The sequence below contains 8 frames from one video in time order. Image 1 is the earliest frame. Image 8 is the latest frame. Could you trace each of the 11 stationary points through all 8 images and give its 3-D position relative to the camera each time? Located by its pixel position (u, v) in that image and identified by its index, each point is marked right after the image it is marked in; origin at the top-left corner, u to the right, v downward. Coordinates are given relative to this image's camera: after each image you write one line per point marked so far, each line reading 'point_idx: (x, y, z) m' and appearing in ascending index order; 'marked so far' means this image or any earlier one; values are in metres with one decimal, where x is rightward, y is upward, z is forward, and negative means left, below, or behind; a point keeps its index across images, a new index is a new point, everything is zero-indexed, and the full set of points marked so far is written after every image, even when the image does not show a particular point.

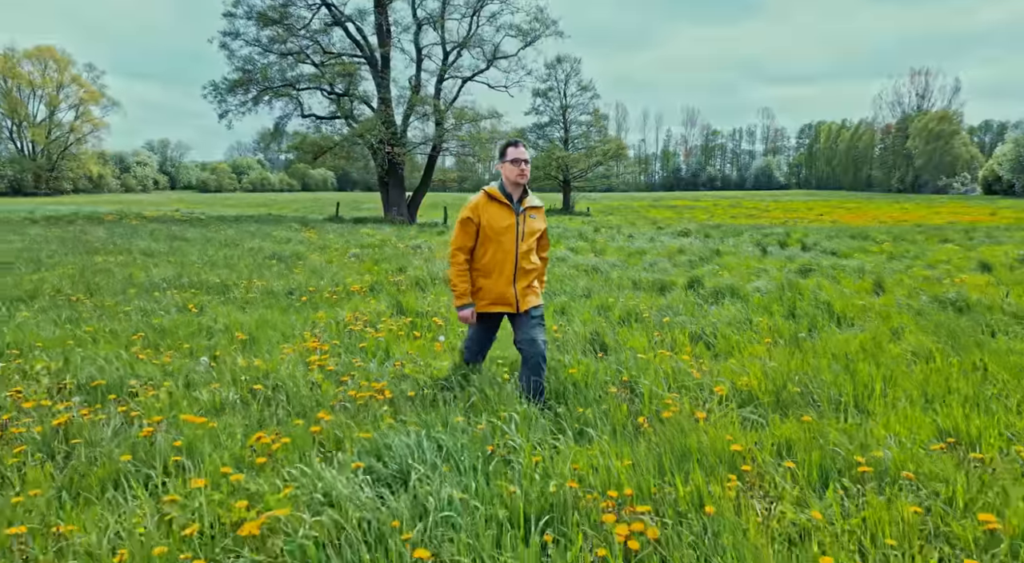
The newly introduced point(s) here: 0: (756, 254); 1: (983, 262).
0: (+5.4, +0.6, +14.7) m
1: (+9.1, +0.4, +12.9) m
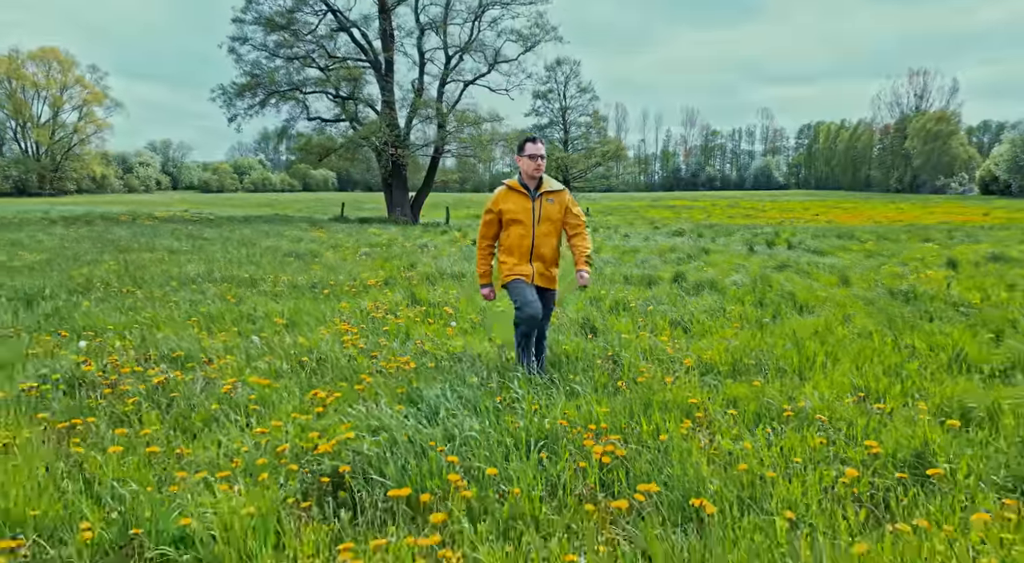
0: (+5.4, +0.7, +15.7) m
1: (+9.1, +0.4, +13.8) m
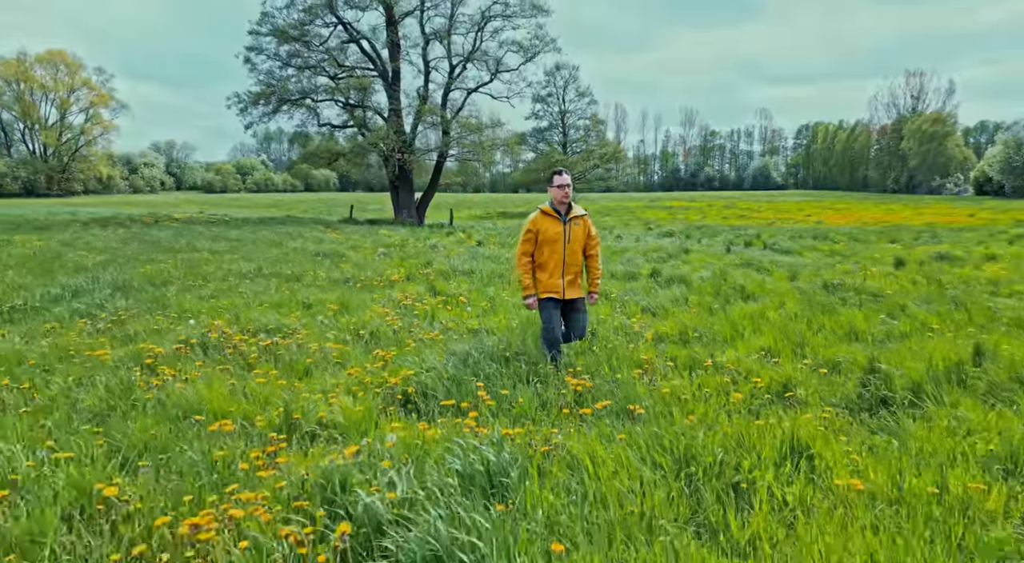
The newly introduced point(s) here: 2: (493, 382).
0: (+5.5, +0.7, +17.6) m
1: (+9.1, +0.5, +15.7) m
2: (-0.2, -0.8, +5.5) m
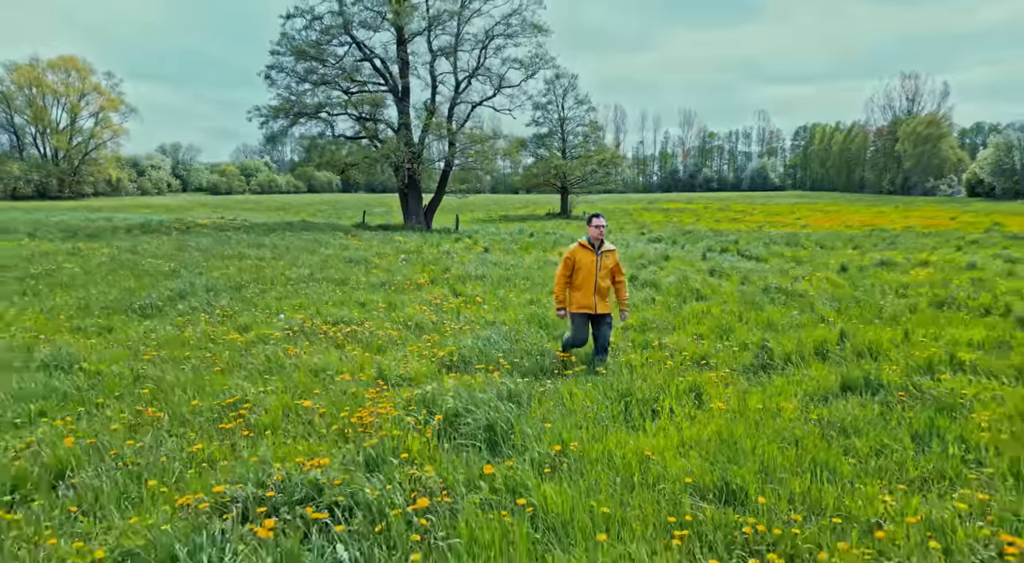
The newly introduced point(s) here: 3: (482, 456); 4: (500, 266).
0: (+5.6, +0.7, +20.3) m
1: (+9.3, +0.5, +18.5) m
2: (-0.1, -0.9, +8.3) m
3: (-0.2, -1.3, +5.2) m
4: (-0.3, +0.4, +18.6) m
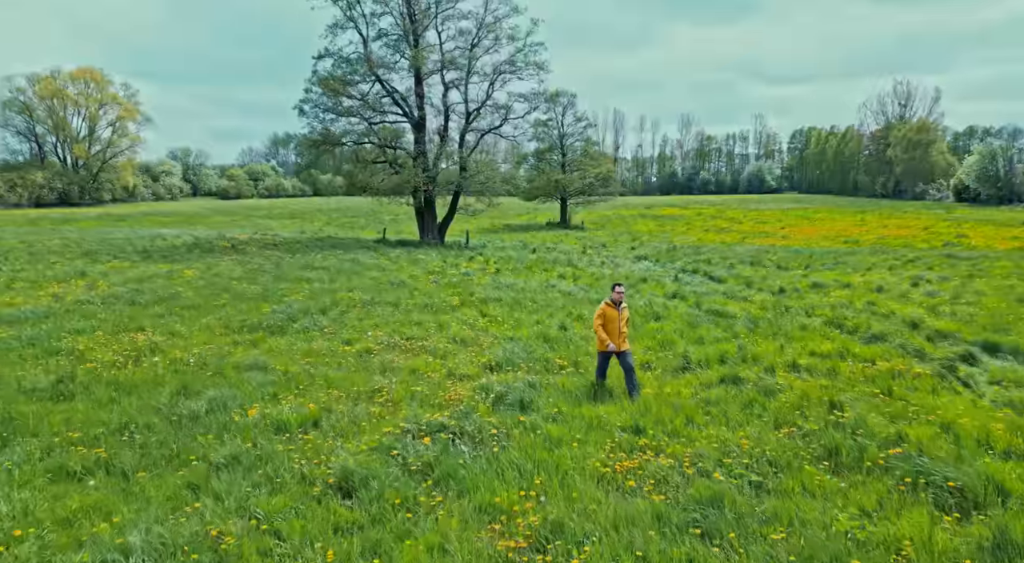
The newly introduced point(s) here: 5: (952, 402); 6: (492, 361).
0: (+5.9, 0.0, +25.3) m
1: (+9.6, -0.2, +23.5) m
2: (+0.2, -1.5, +13.2) m
3: (+0.1, -2.0, +10.2) m
4: (0.0, -0.2, +23.6) m
5: (+6.8, -1.8, +10.4) m
6: (-0.4, -1.6, +13.1) m
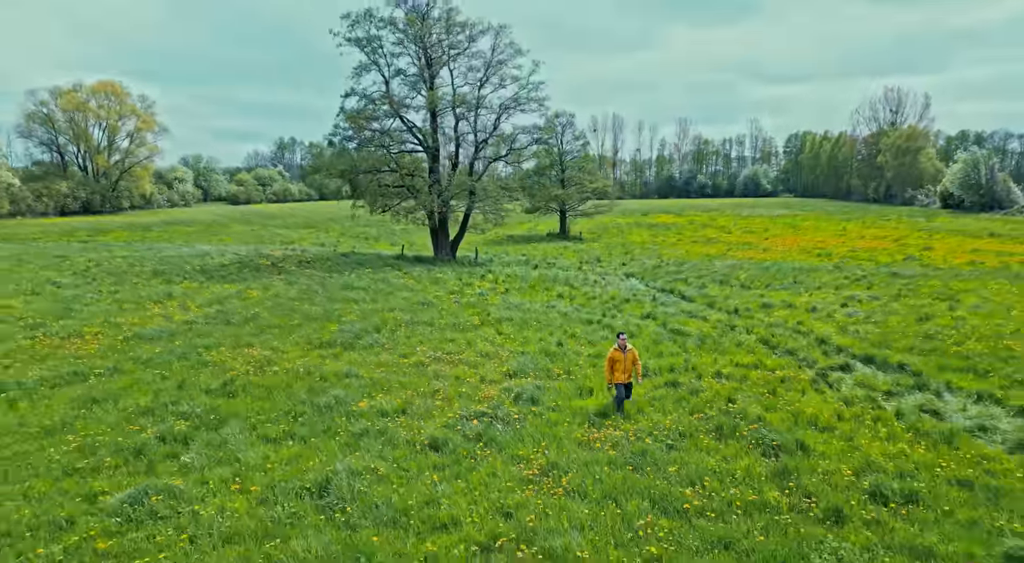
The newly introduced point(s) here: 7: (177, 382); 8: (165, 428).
0: (+6.2, -0.9, +31.0) m
1: (+9.9, -1.1, +29.1) m
2: (+0.6, -2.5, +18.9) m
3: (+0.4, -2.9, +15.8) m
4: (+0.3, -1.1, +29.3) m
5: (+7.1, -2.8, +16.0) m
6: (0.0, -2.5, +18.8) m
7: (-8.6, -2.6, +17.3) m
8: (-7.2, -3.0, +14.0) m
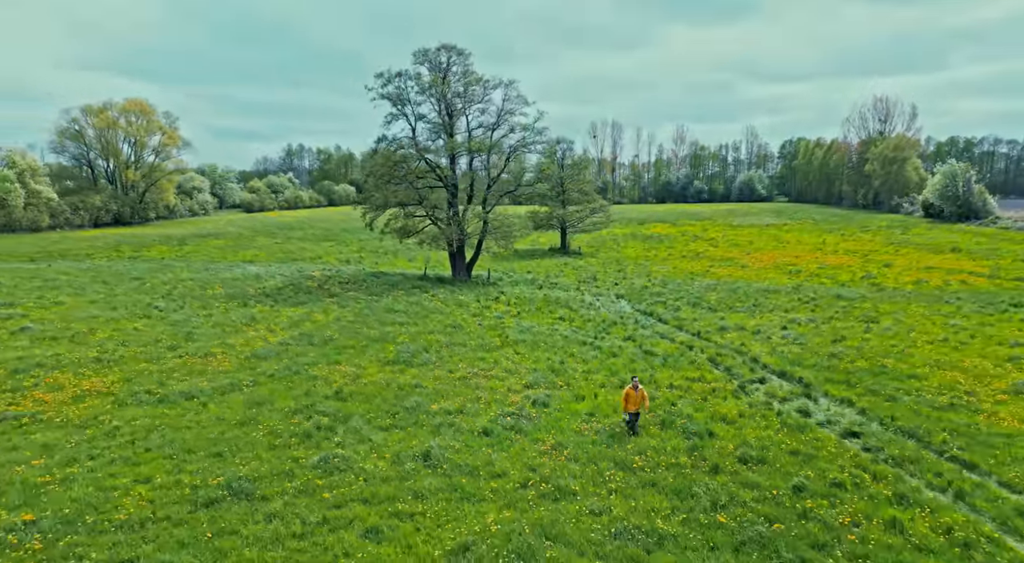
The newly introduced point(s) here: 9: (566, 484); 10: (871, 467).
0: (+6.9, -2.5, +39.3) m
1: (+10.6, -2.7, +37.4) m
2: (+1.2, -4.1, +27.2) m
3: (+1.1, -4.5, +24.1) m
4: (+1.0, -2.7, +37.5) m
5: (+7.8, -4.4, +24.3) m
6: (+0.6, -4.1, +27.0) m
7: (-7.9, -4.2, +25.6) m
8: (-6.5, -4.6, +22.2) m
9: (+1.5, -5.4, +17.9) m
10: (+9.8, -5.1, +18.5) m
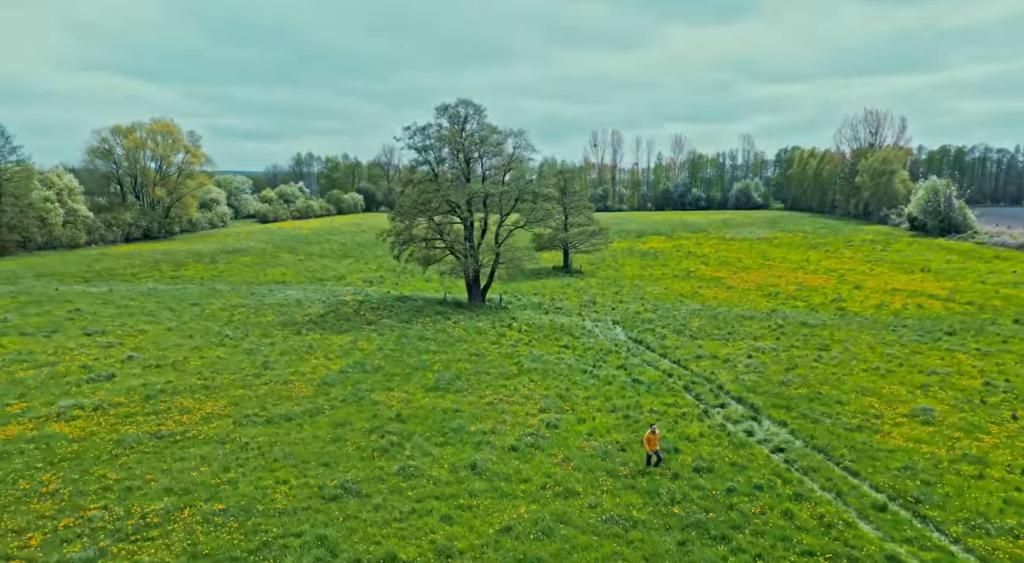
0: (+7.8, -4.9, +47.4) m
1: (+11.5, -5.2, +45.5) m
2: (+2.1, -6.6, +35.3) m
3: (+2.0, -7.0, +32.2) m
4: (+1.9, -5.2, +45.6) m
5: (+8.7, -6.9, +32.4) m
6: (+1.5, -6.6, +35.1) m
7: (-7.0, -6.7, +33.7) m
8: (-5.6, -7.1, +30.3) m
9: (+2.3, -7.9, +26.0) m
10: (+10.7, -7.6, +26.6) m
